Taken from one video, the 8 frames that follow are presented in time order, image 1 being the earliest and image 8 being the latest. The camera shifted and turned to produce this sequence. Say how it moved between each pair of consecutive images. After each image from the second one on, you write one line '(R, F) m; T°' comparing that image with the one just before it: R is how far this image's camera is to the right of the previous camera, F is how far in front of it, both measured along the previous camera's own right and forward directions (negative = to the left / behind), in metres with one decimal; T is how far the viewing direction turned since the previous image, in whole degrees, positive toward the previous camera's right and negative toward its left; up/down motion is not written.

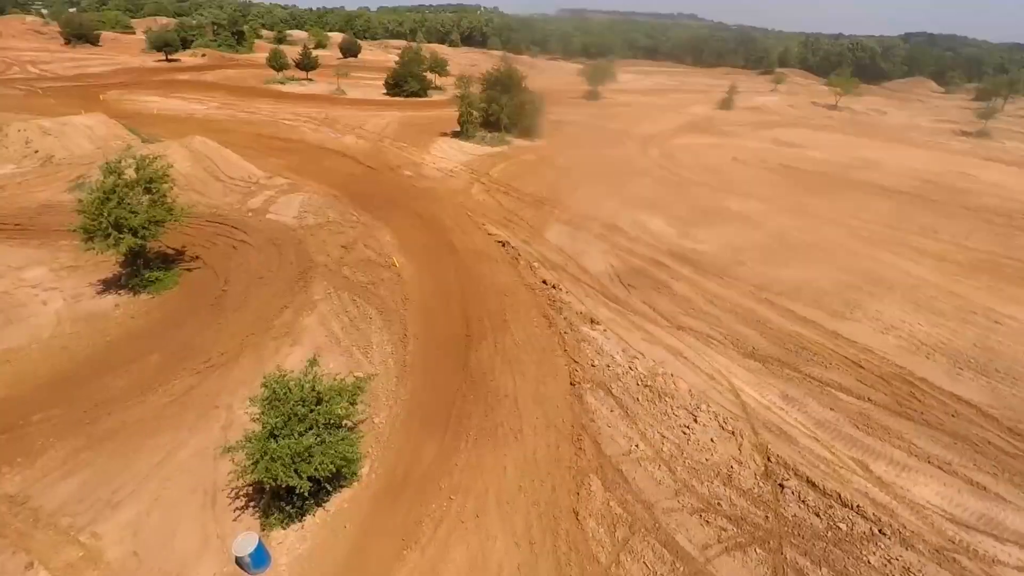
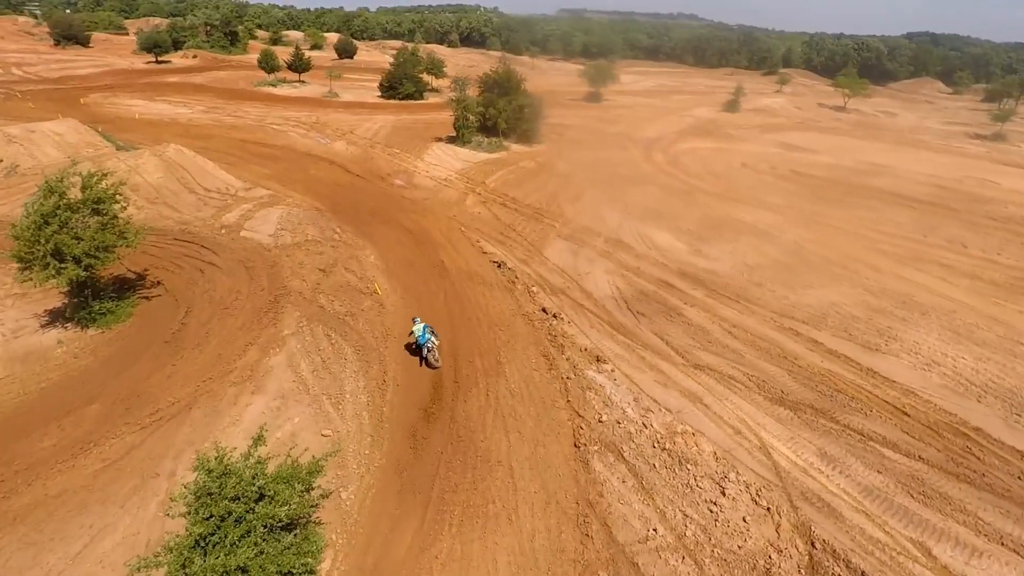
(+0.1, +2.0) m; 0°
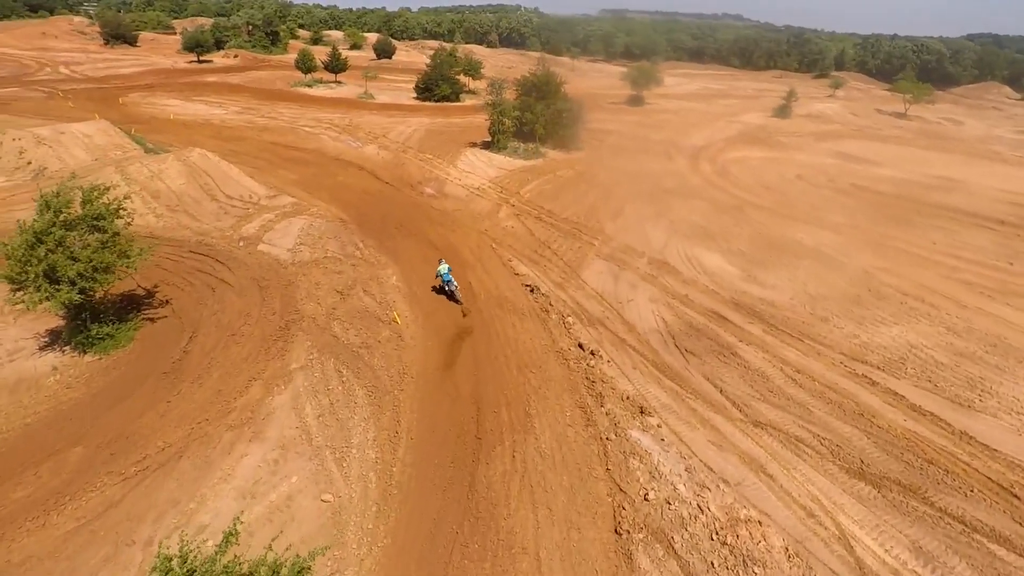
(0.0, +1.8) m; -3°
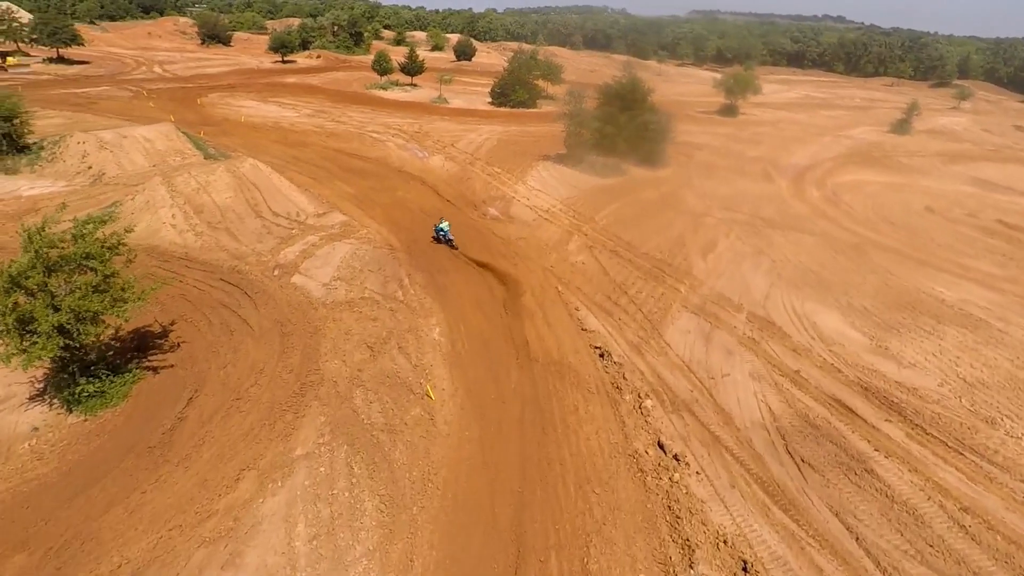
(0.0, +3.2) m; -7°
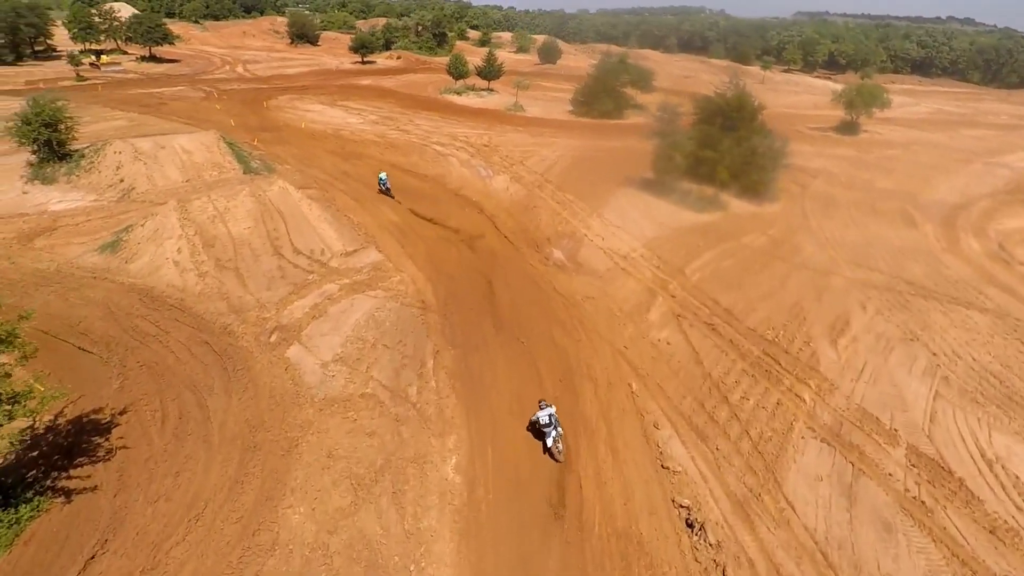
(+0.3, +4.6) m; -7°
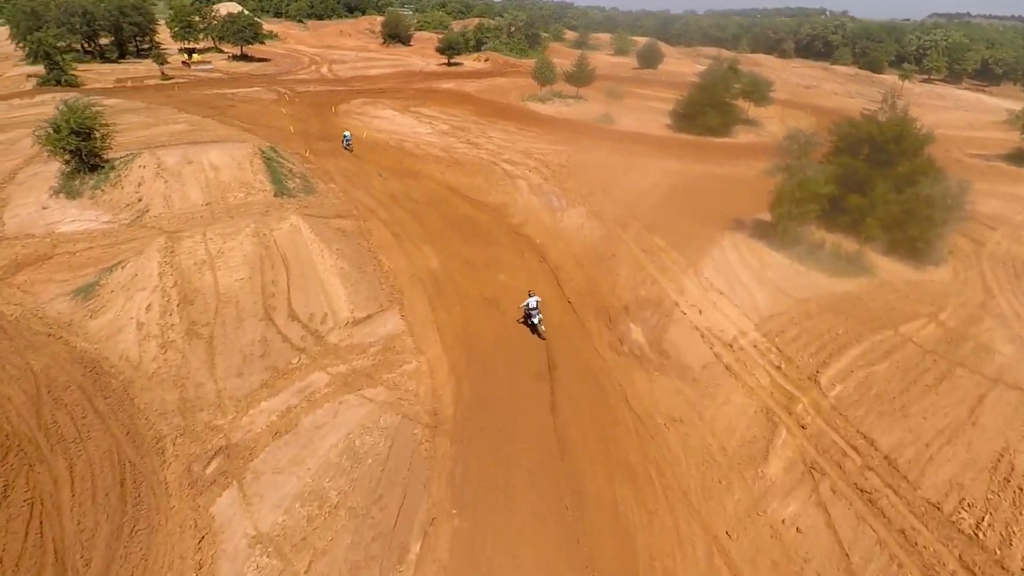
(+0.5, +5.2) m; -8°
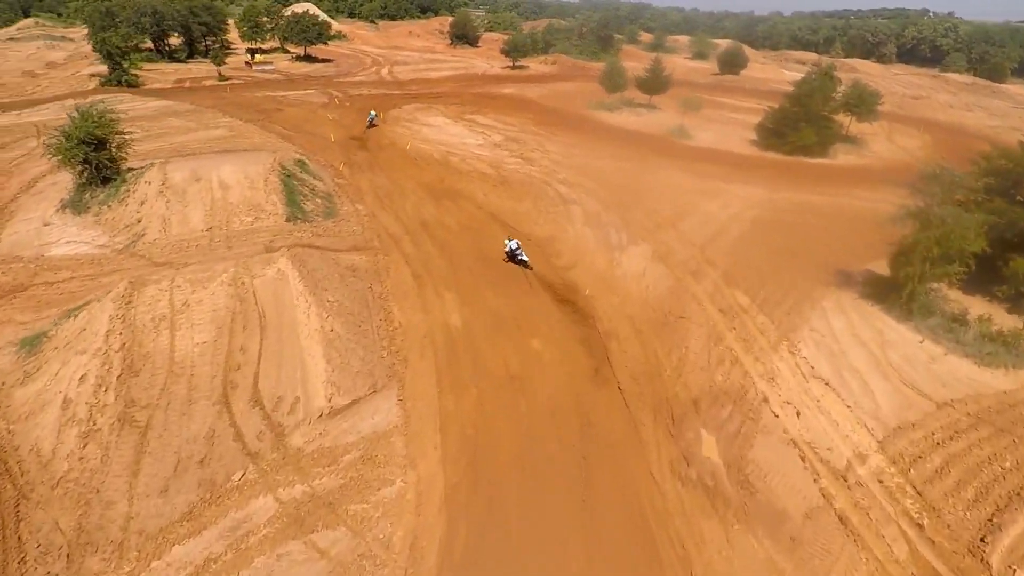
(+0.6, +3.9) m; -6°
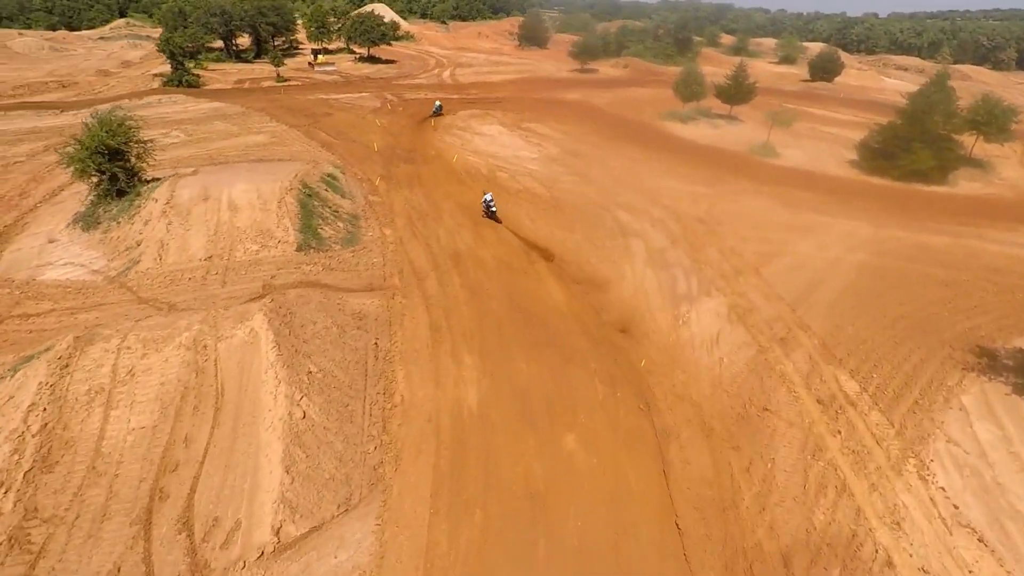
(+0.5, +3.3) m; -6°
